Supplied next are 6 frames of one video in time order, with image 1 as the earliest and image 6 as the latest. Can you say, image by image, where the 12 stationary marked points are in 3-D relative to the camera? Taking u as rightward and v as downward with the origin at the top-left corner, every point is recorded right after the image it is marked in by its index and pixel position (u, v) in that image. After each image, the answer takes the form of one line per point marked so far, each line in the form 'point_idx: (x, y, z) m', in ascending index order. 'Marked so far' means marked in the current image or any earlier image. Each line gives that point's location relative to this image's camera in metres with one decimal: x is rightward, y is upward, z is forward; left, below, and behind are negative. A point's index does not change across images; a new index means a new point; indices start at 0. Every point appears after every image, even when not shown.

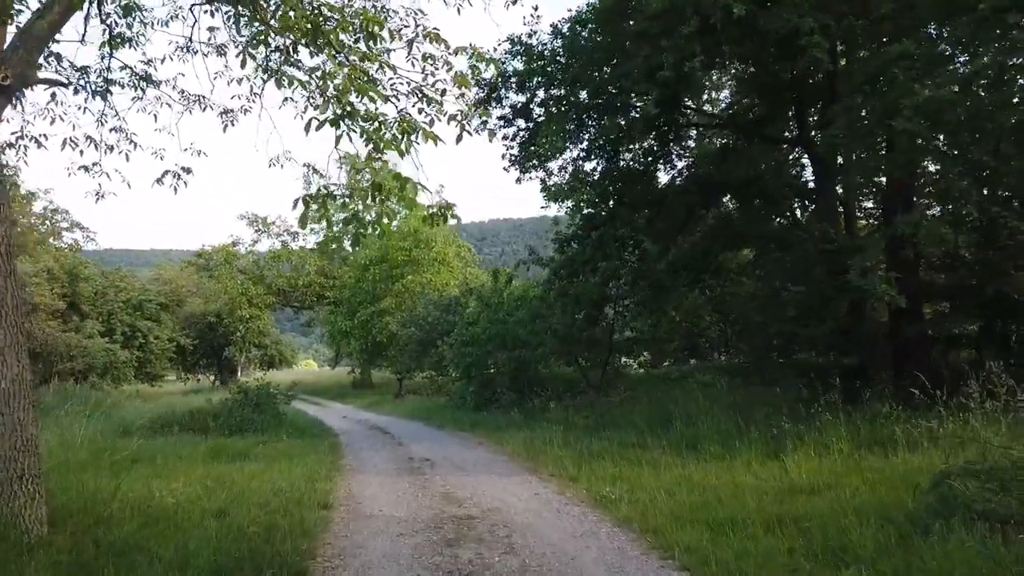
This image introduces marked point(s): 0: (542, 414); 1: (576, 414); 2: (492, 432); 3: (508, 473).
0: (+0.8, -3.2, +19.2) m
1: (+1.5, -3.0, +17.5) m
2: (-0.4, -3.3, +17.4) m
3: (-0.1, -2.8, +11.2) m
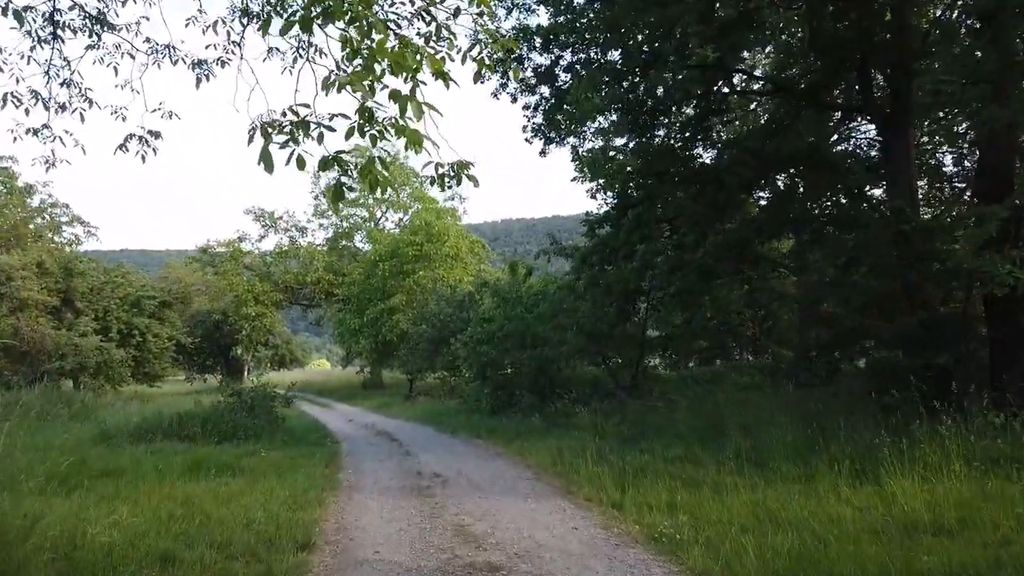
0: (+1.2, -3.0, +17.2) m
1: (+2.0, -2.8, +15.6) m
2: (+0.1, -3.1, +15.5) m
3: (+0.3, -2.6, +9.3) m
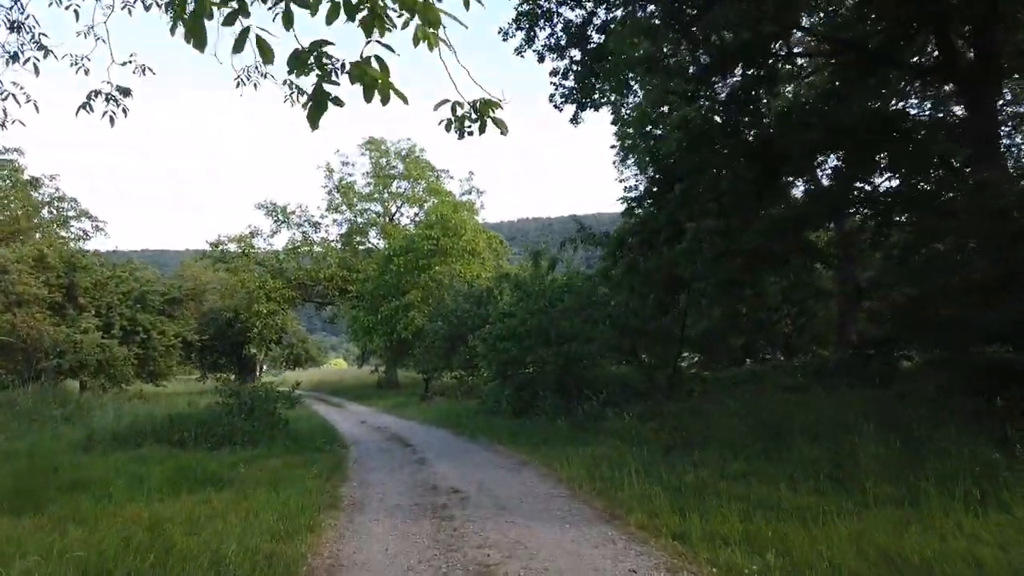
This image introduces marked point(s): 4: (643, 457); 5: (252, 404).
0: (+1.7, -2.8, +15.6) m
1: (+2.4, -2.6, +13.9) m
2: (+0.5, -2.9, +13.8) m
3: (+0.6, -2.4, +7.6) m
4: (+1.9, -2.4, +10.7) m
5: (-5.6, -2.5, +16.2) m
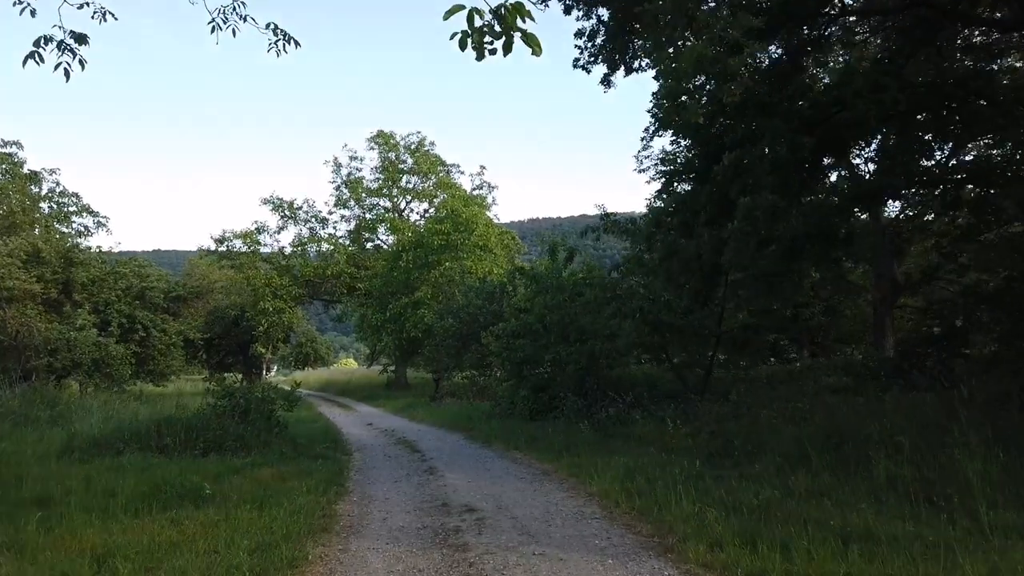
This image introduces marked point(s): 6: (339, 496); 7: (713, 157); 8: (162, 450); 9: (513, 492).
0: (+2.1, -2.6, +14.2) m
1: (+2.8, -2.4, +12.5) m
2: (+0.8, -2.8, +12.4) m
3: (+0.9, -2.2, +6.2) m
4: (+2.1, -2.3, +9.3) m
5: (-5.2, -2.3, +14.8) m
6: (-2.2, -2.7, +9.6) m
7: (+3.1, +2.1, +11.8) m
8: (-6.1, -2.8, +13.0) m
9: (0.0, -2.6, +9.6) m
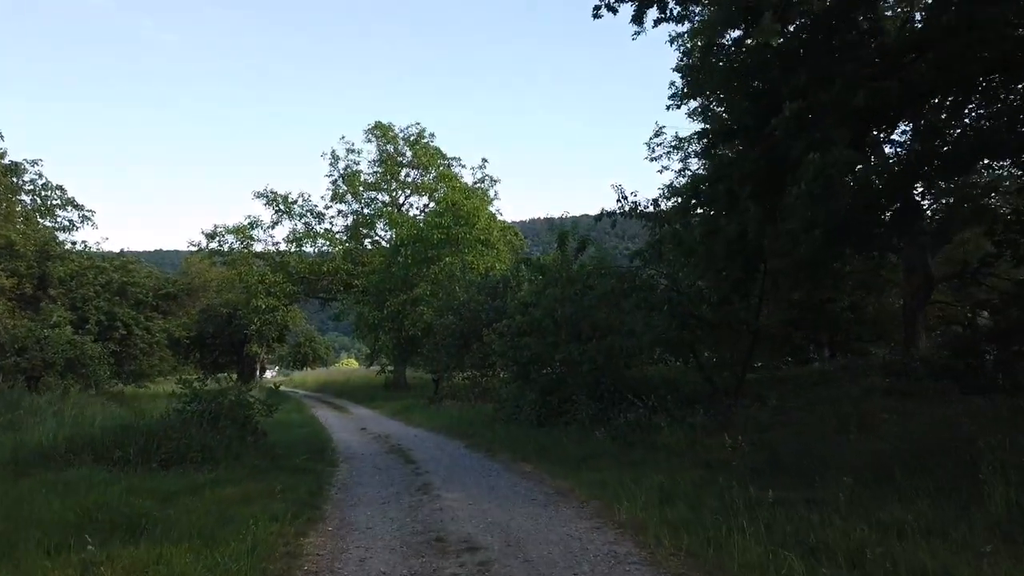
0: (+2.2, -2.4, +12.4) m
1: (+2.9, -2.2, +10.7) m
2: (+1.0, -2.6, +10.7) m
3: (+1.0, -2.0, +4.4) m
4: (+2.3, -2.1, +7.5) m
5: (-5.1, -2.1, +13.1) m
6: (-2.1, -2.5, +7.8) m
7: (+3.3, +2.2, +10.0) m
8: (-6.0, -2.6, +11.3) m
9: (+0.1, -2.4, +7.8) m
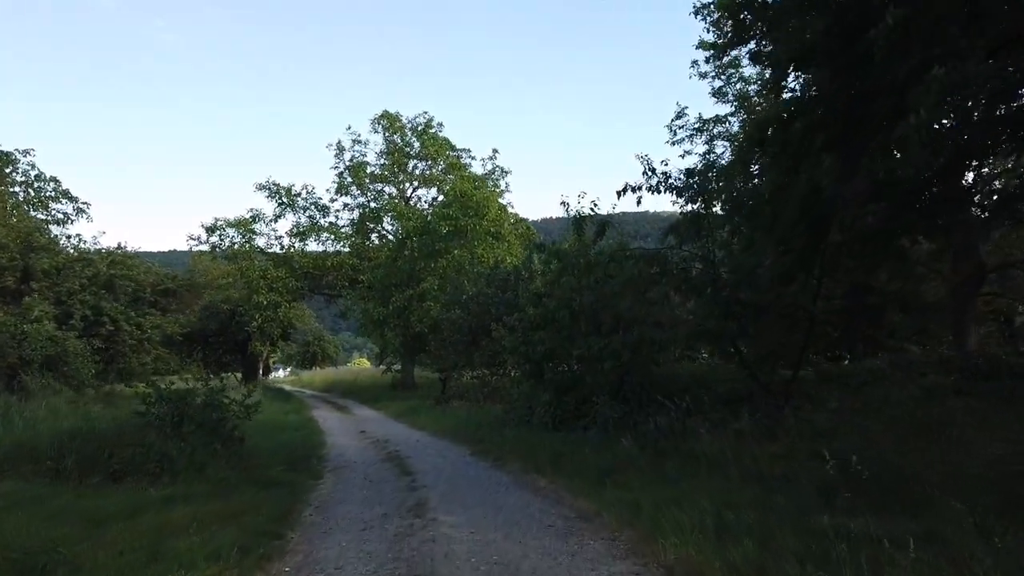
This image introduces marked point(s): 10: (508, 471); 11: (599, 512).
0: (+2.4, -2.2, +10.5) m
1: (+3.0, -2.0, +8.8) m
2: (+1.1, -2.3, +8.8) m
3: (+1.0, -1.7, +2.6) m
4: (+2.3, -1.8, +5.7) m
5: (-4.9, -1.9, +11.3) m
6: (-2.0, -2.2, +6.0) m
7: (+3.4, +2.5, +8.1) m
8: (-5.8, -2.4, +9.6) m
9: (+0.2, -2.2, +6.0) m
10: (0.0, -2.7, +11.1) m
11: (+0.9, -2.3, +7.8) m
